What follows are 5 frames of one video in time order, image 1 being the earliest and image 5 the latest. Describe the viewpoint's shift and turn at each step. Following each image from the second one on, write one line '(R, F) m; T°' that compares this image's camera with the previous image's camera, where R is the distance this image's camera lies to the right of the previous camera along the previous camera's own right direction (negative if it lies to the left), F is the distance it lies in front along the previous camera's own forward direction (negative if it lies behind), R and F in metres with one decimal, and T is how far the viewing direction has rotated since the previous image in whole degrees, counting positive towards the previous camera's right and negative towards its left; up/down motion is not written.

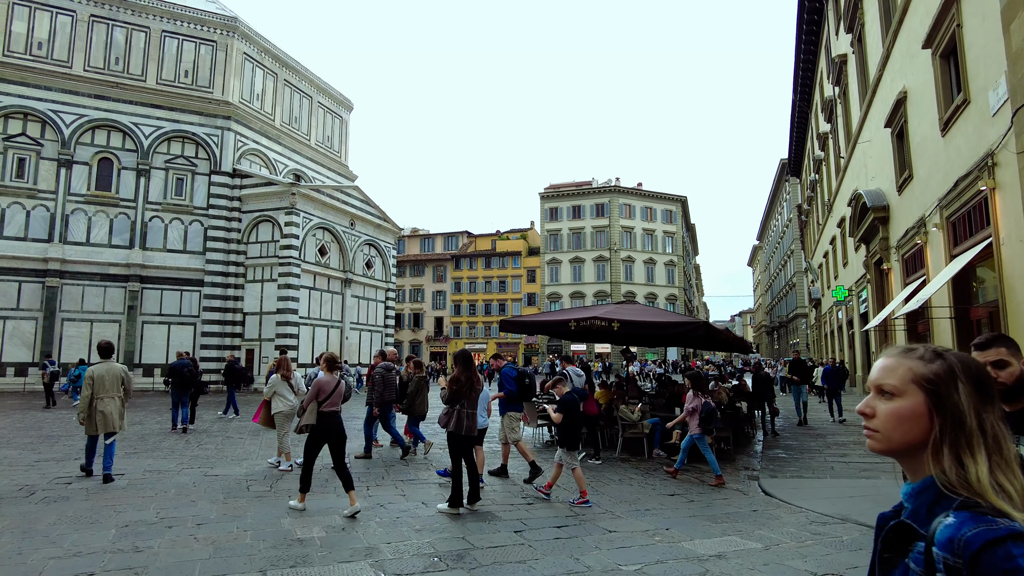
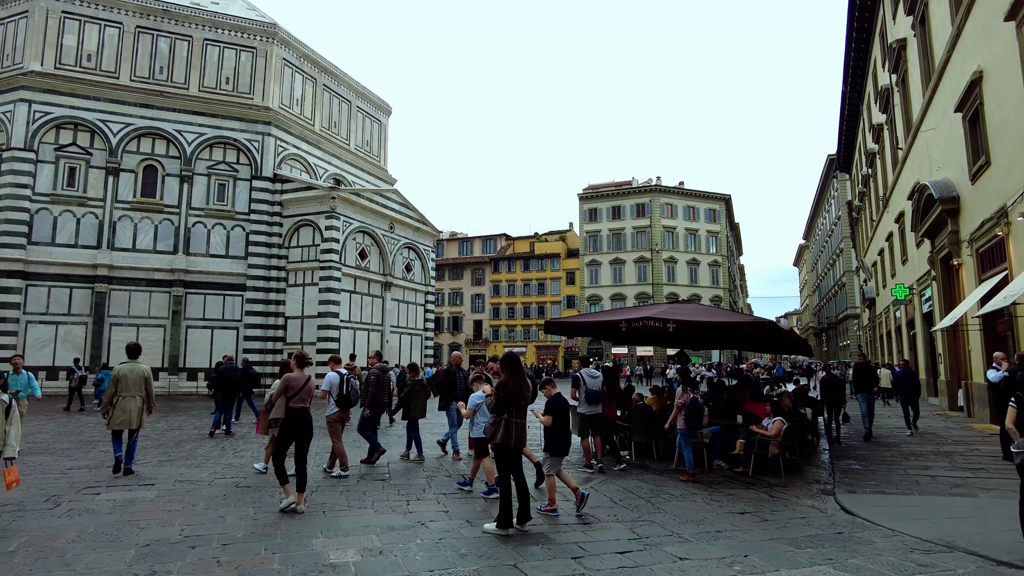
(-0.1, +0.4) m; -3°
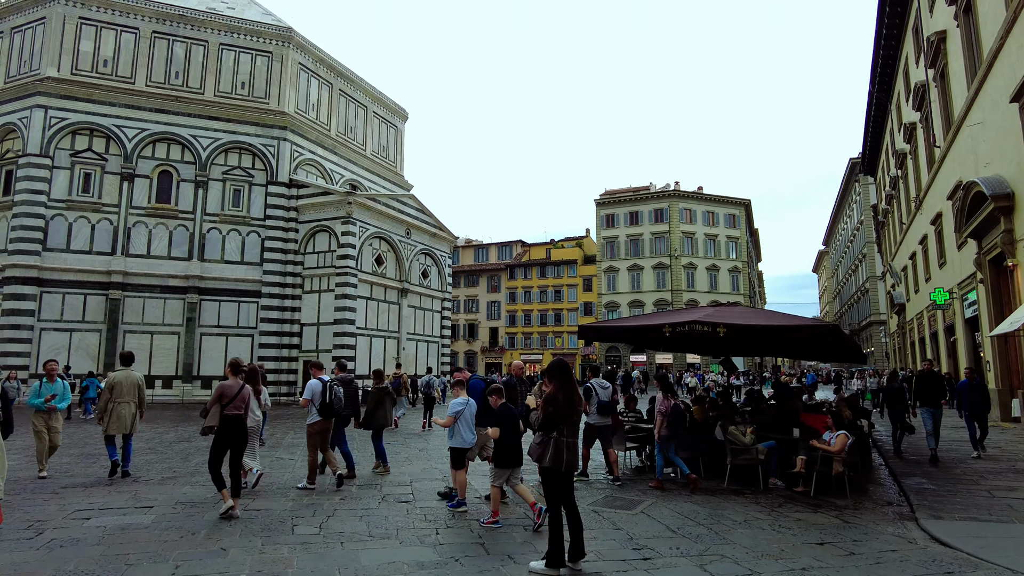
(-0.2, +0.6) m; -1°
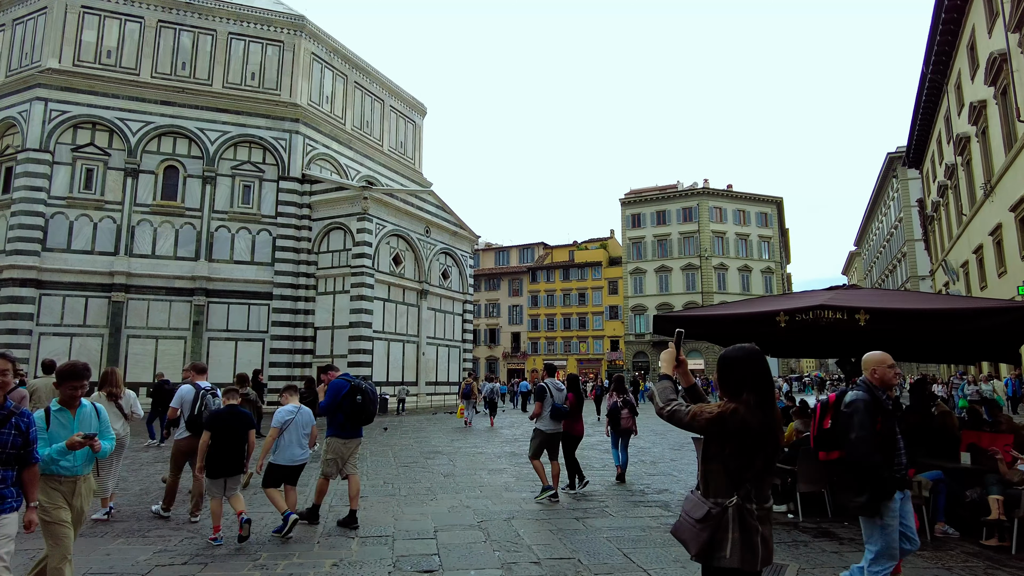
(-0.3, +1.7) m; -2°
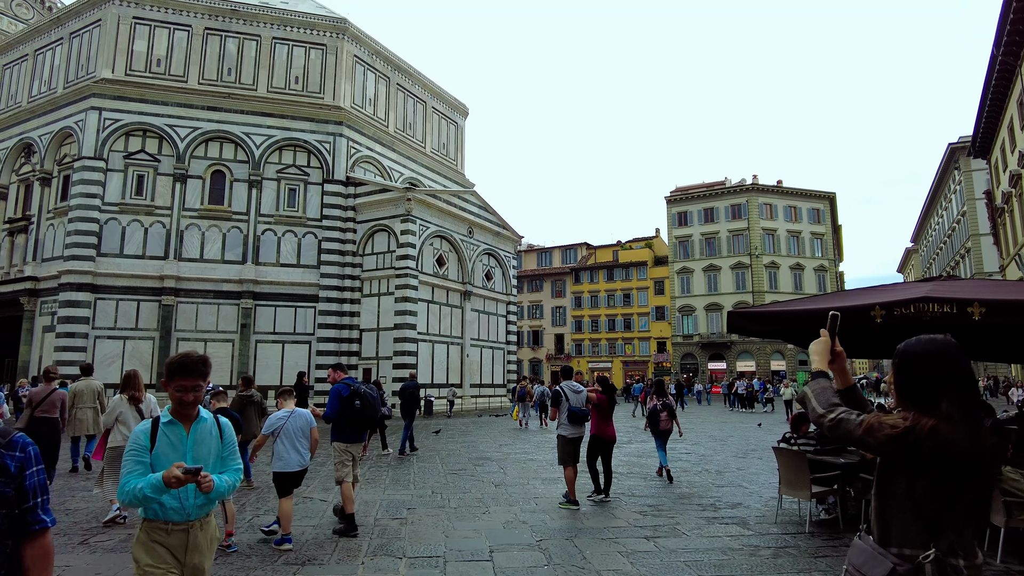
(-0.1, +0.5) m; -4°
